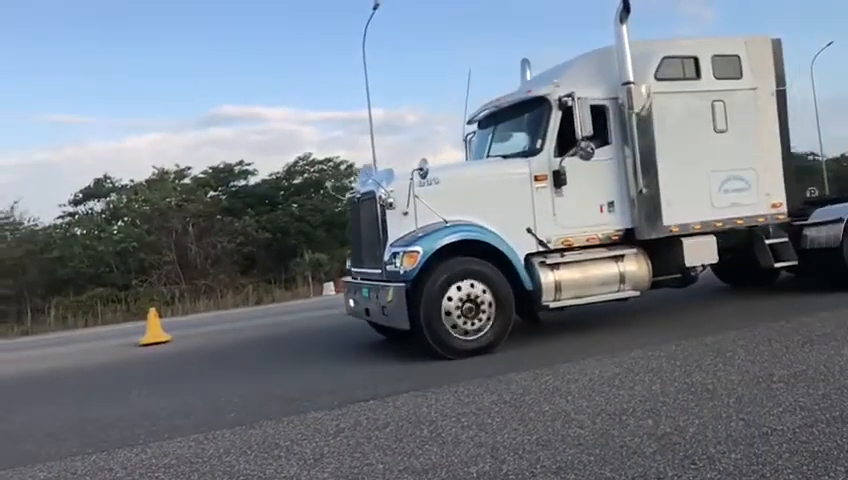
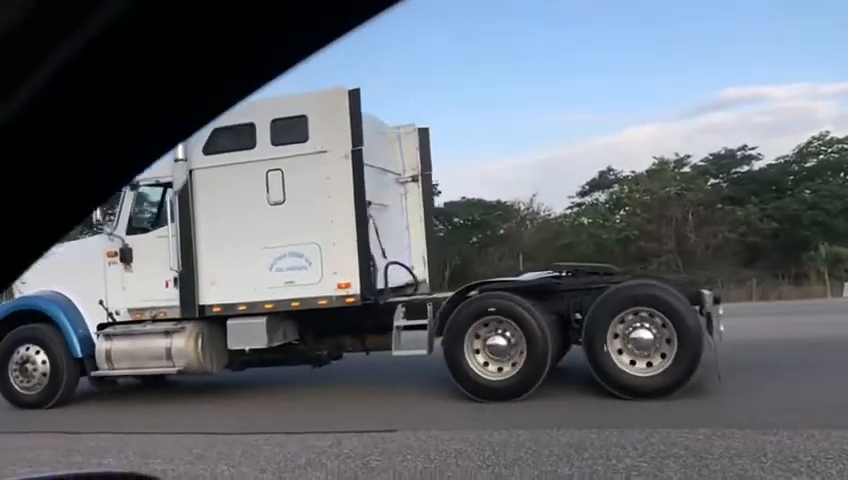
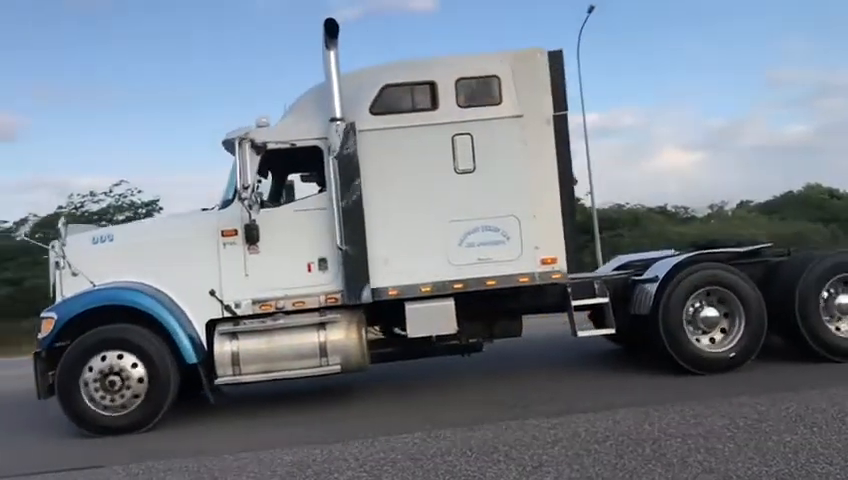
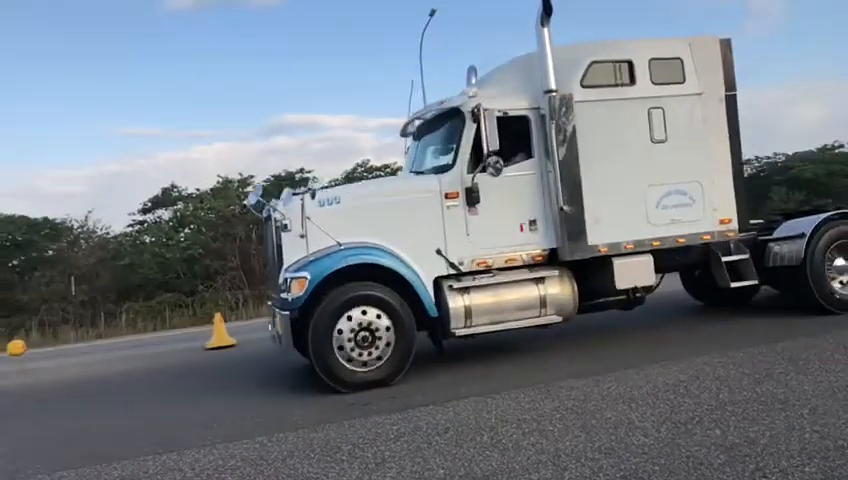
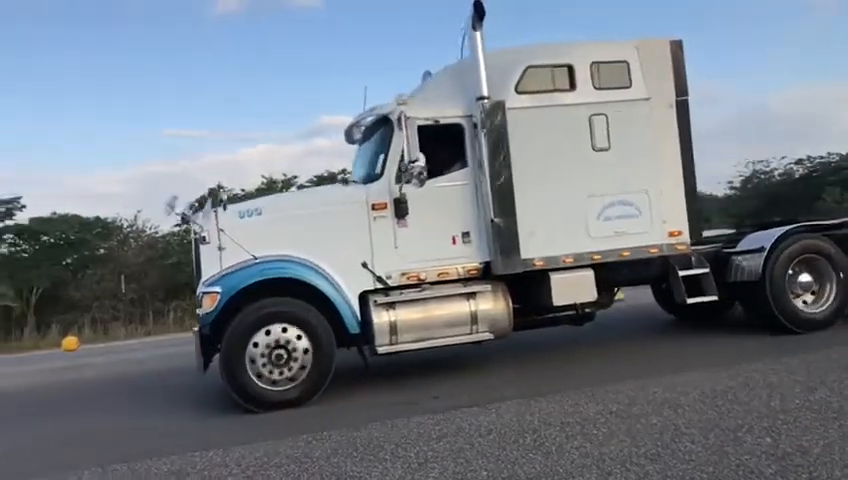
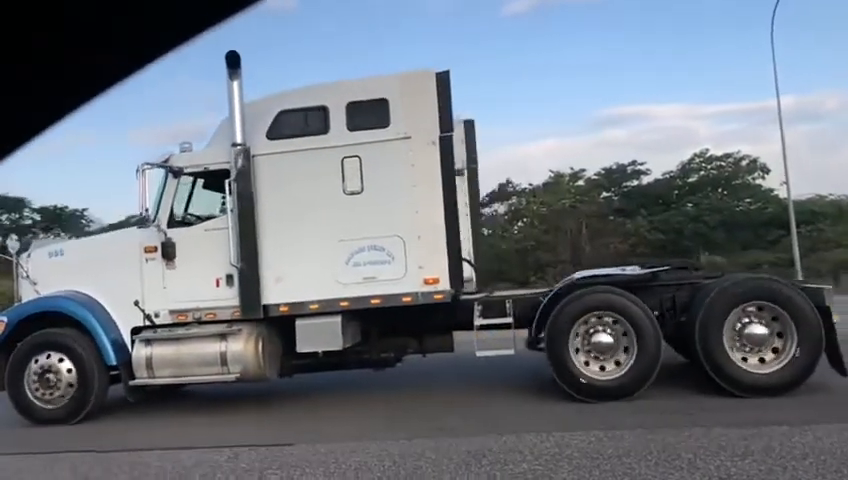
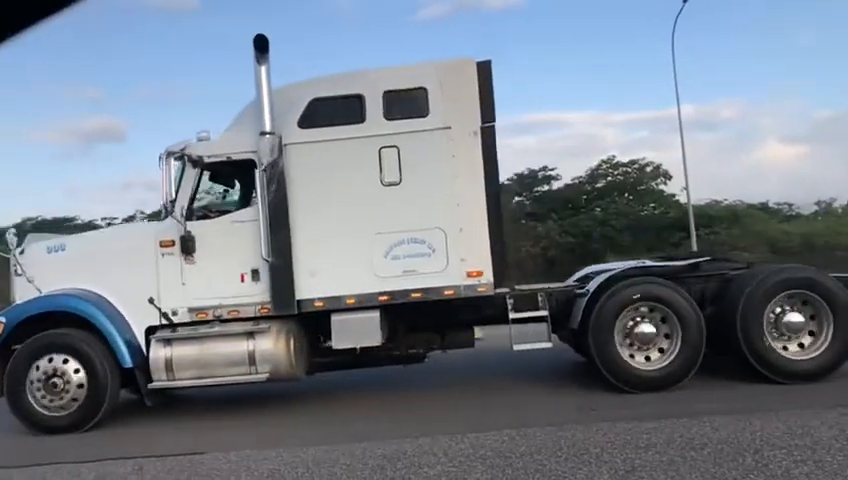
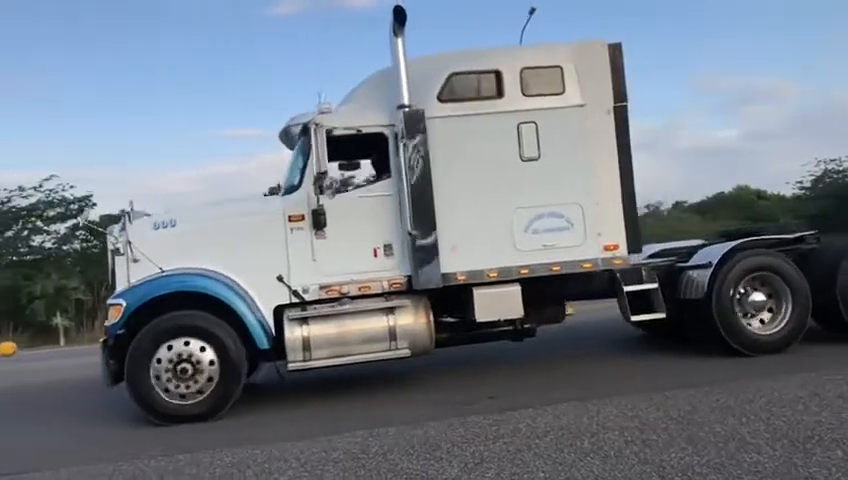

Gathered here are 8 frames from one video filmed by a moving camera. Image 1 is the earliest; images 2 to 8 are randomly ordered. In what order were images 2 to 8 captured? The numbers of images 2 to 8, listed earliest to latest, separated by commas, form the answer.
4, 5, 8, 3, 7, 6, 2
